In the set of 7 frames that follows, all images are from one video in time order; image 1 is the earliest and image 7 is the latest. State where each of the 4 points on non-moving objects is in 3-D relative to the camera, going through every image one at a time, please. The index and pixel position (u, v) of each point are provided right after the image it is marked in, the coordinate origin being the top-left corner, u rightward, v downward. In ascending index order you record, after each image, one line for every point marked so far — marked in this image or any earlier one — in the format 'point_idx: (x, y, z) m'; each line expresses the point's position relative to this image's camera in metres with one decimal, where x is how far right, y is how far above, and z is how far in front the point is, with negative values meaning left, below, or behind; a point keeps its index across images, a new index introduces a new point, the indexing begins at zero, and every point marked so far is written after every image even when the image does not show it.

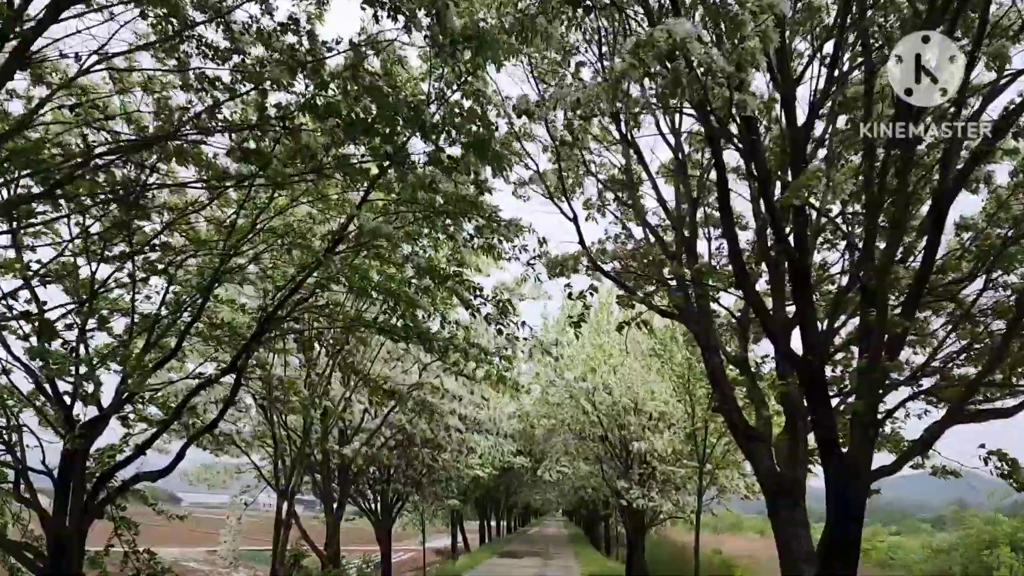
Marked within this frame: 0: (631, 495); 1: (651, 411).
0: (+2.4, -4.1, +15.9) m
1: (+2.9, -2.5, +16.6) m
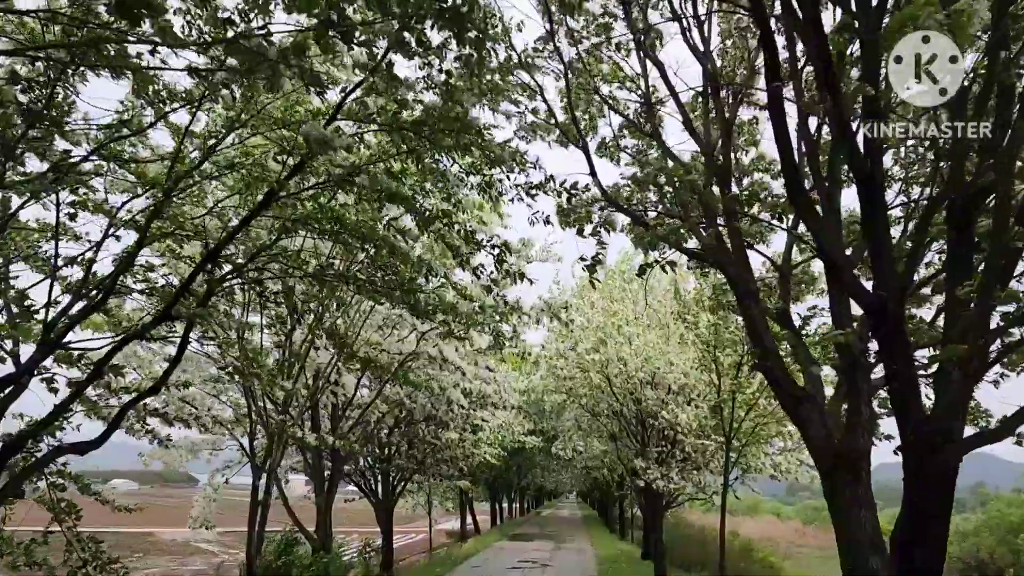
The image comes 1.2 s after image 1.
0: (+2.5, -3.4, +14.7) m
1: (+3.0, -1.8, +15.3) m
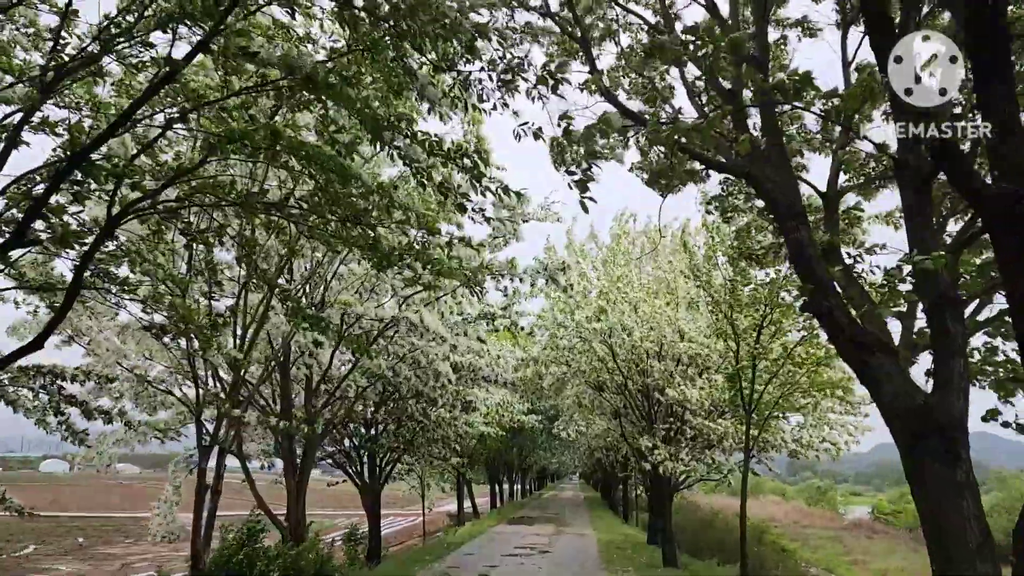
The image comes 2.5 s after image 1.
0: (+2.4, -2.8, +13.3) m
1: (+2.9, -1.1, +14.0) m
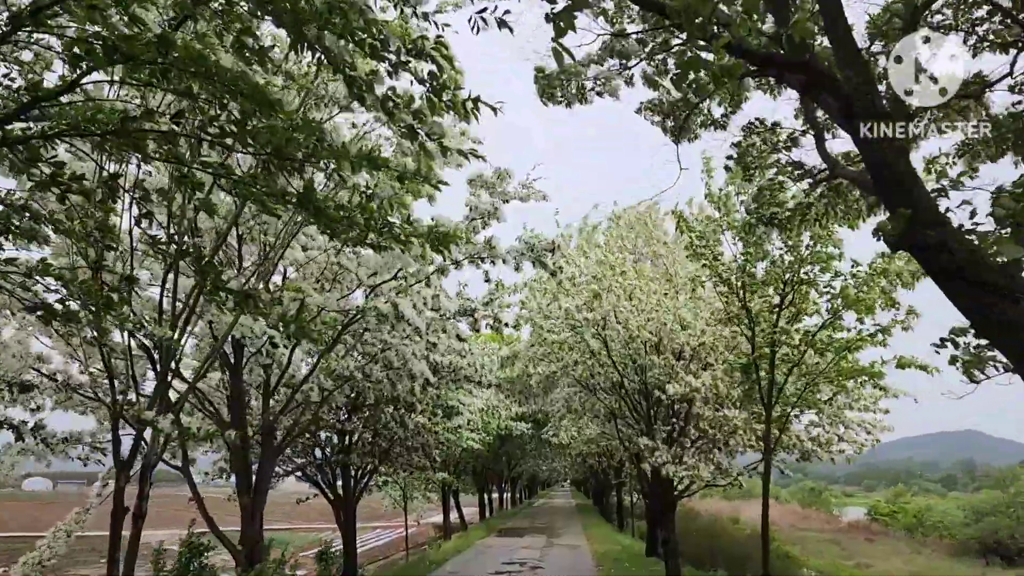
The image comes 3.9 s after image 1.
0: (+2.2, -2.6, +12.0) m
1: (+2.6, -0.9, +12.6) m
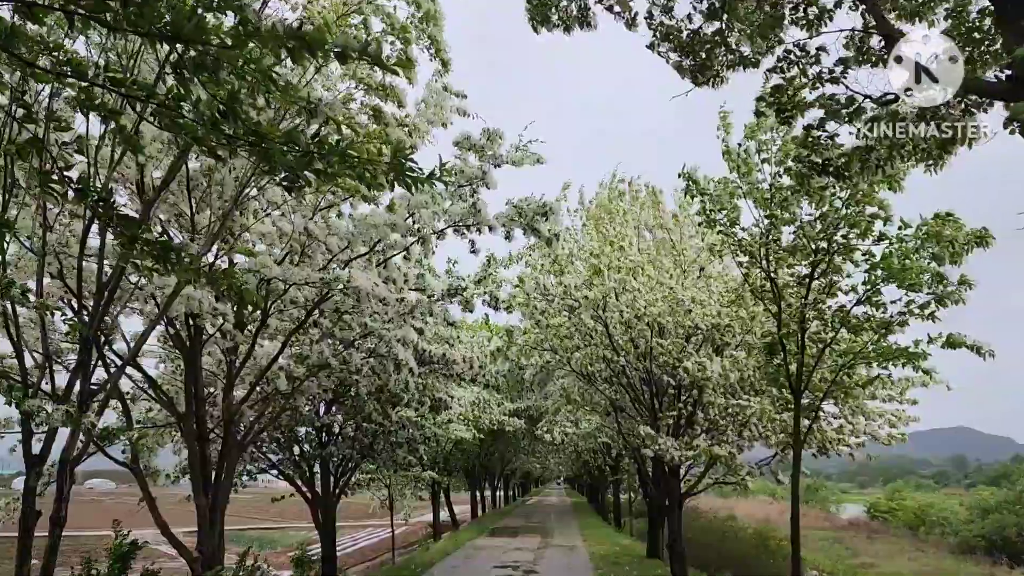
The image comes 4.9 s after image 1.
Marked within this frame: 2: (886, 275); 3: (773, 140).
0: (+2.1, -2.3, +10.8) m
1: (+2.5, -0.6, +11.5) m
2: (+3.4, +0.1, +7.3) m
3: (+2.6, +1.5, +8.1) m
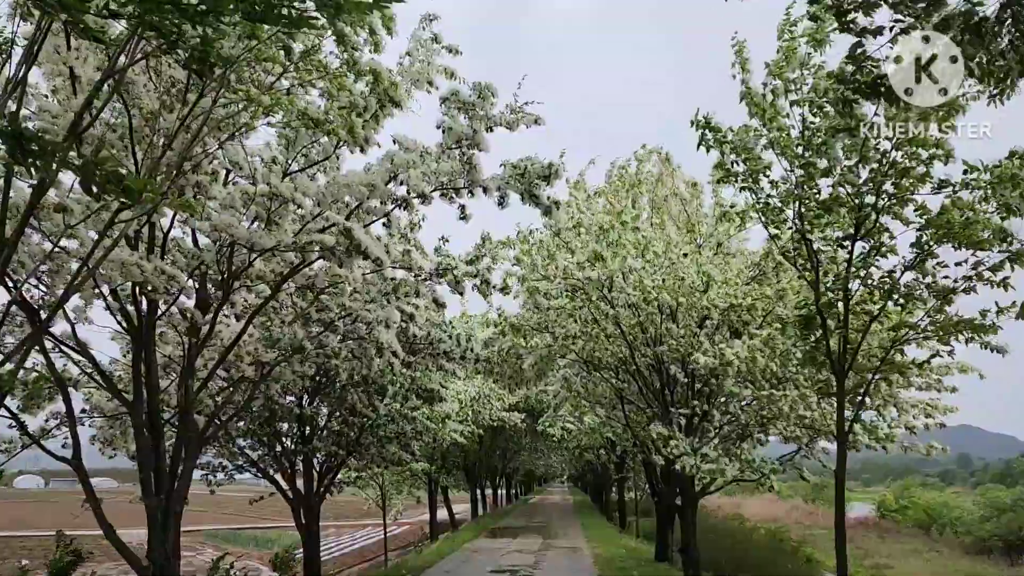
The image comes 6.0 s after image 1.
0: (+2.0, -2.0, +9.7) m
1: (+2.5, -0.3, +10.4) m
2: (+3.4, +0.4, +6.1) m
3: (+2.5, +1.8, +6.9) m
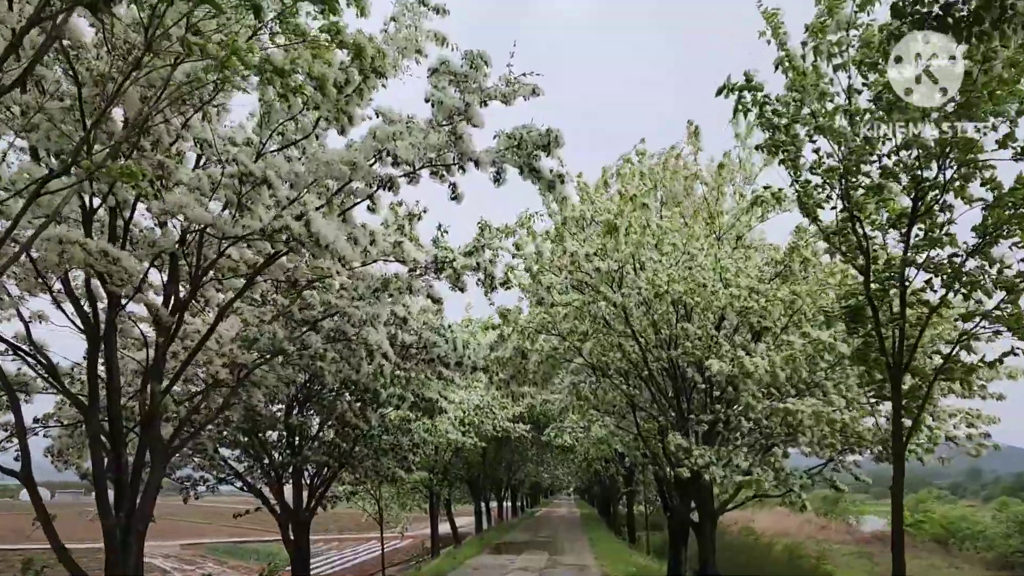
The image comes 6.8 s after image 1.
0: (+2.1, -1.9, +8.8) m
1: (+2.5, -0.3, +9.5) m
2: (+3.4, +0.5, +5.2) m
3: (+2.5, +1.9, +6.1) m
